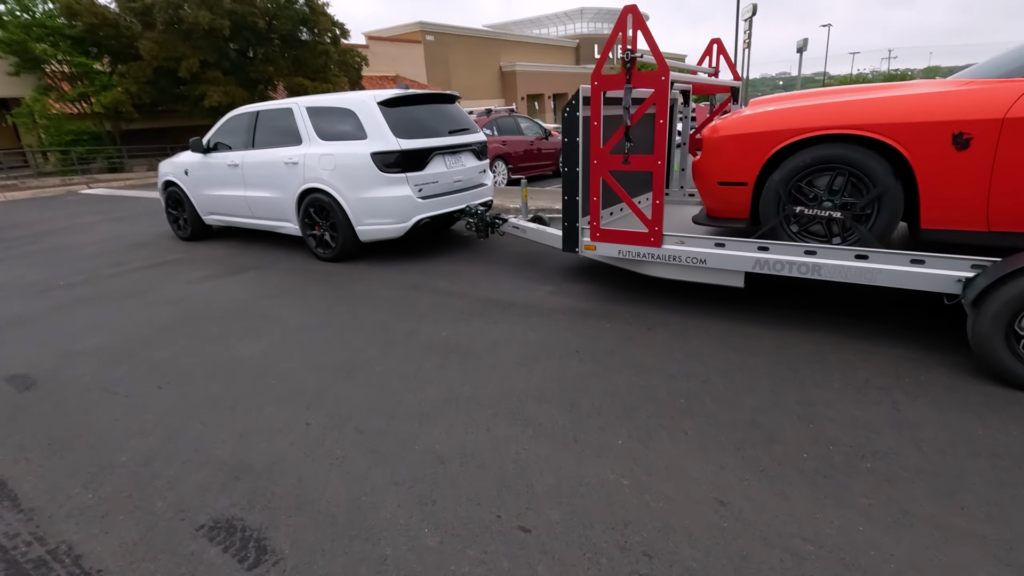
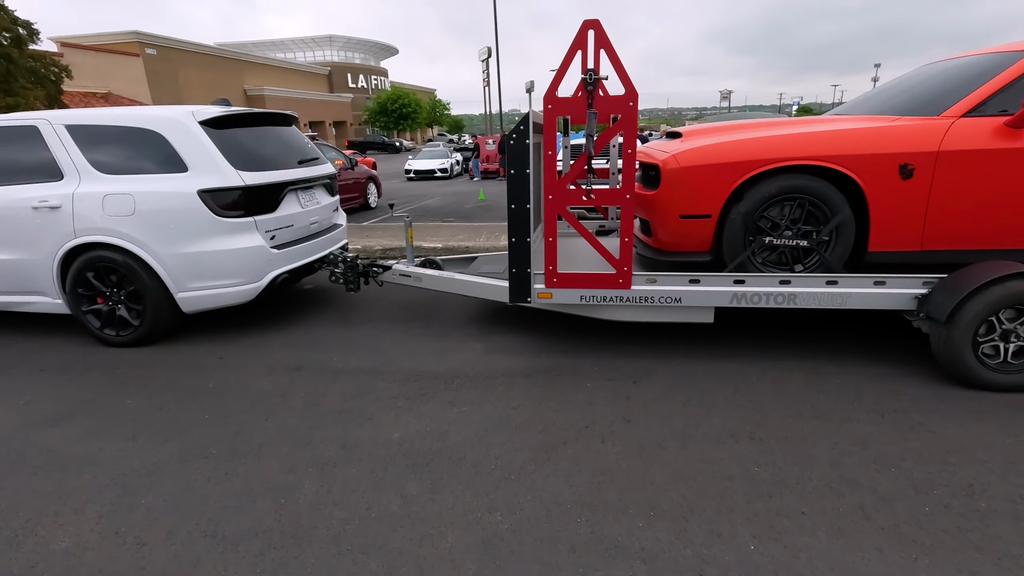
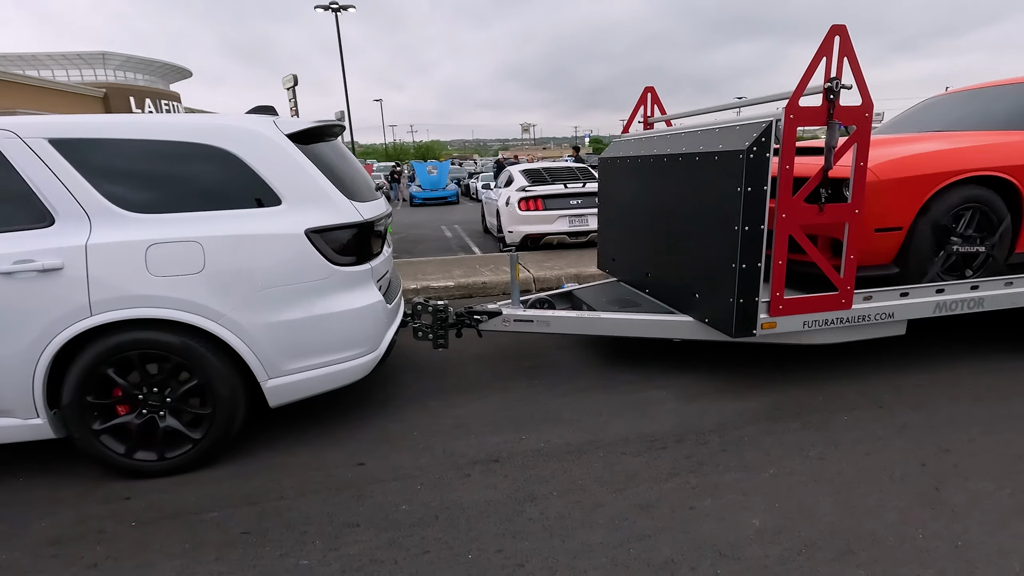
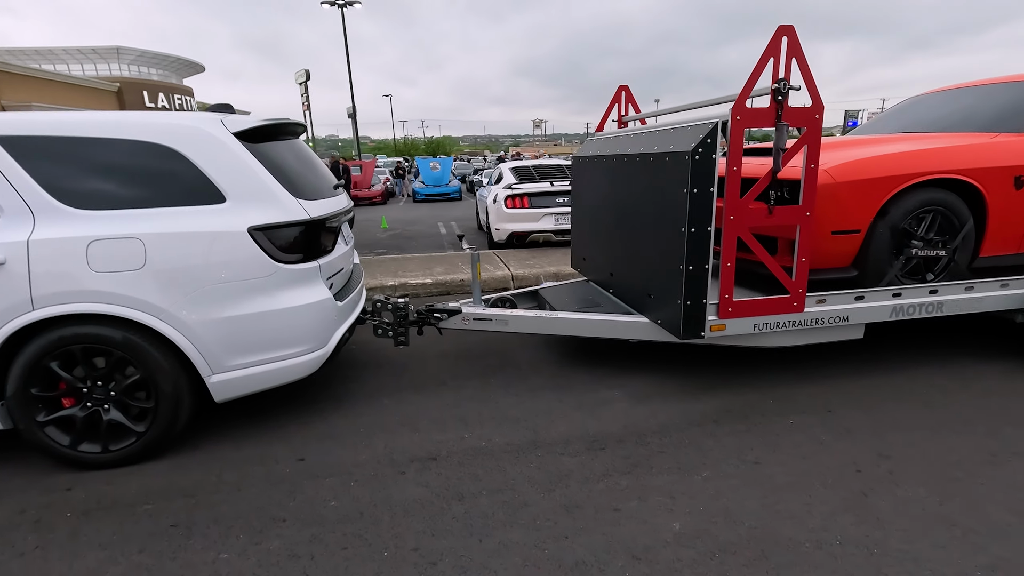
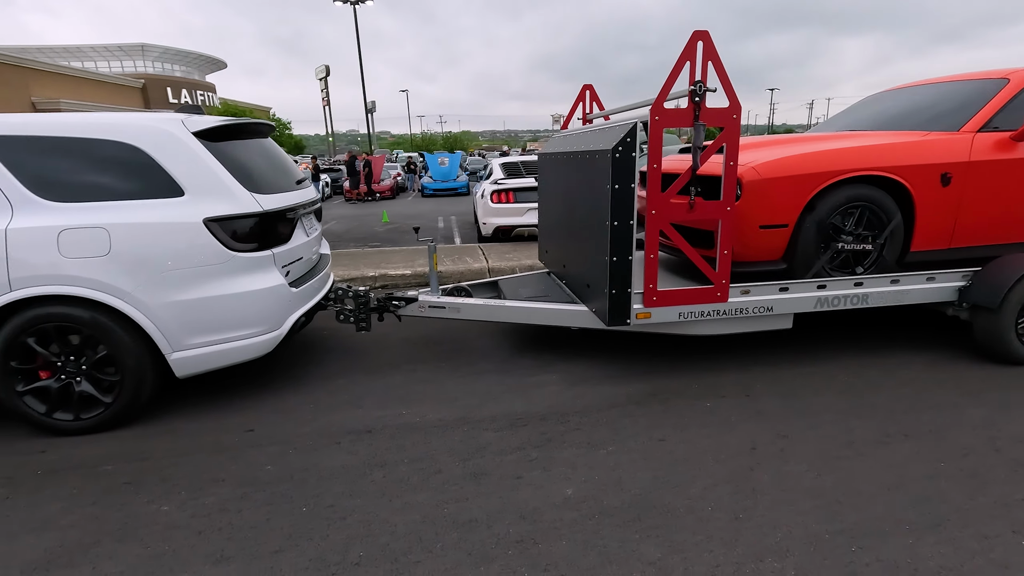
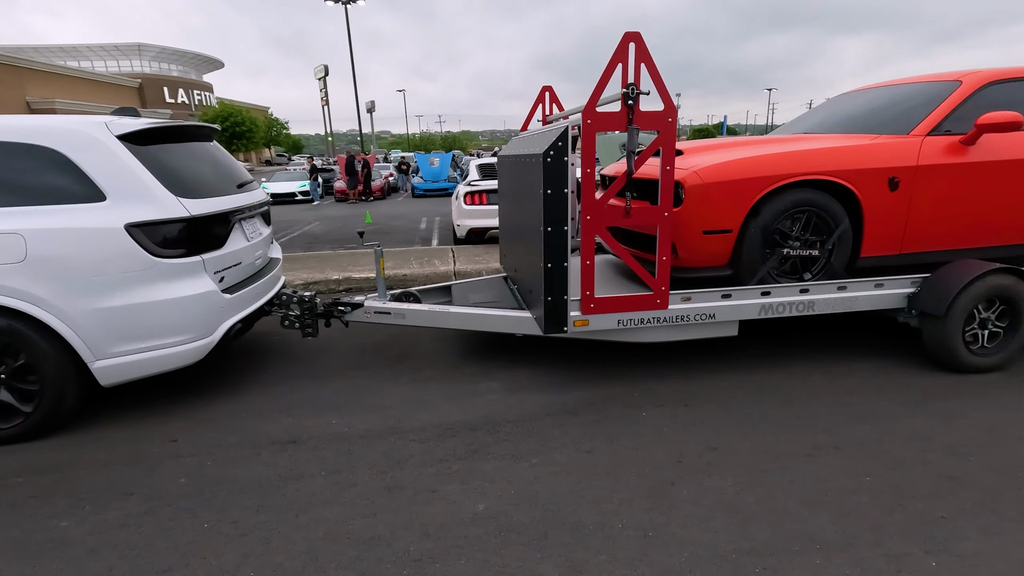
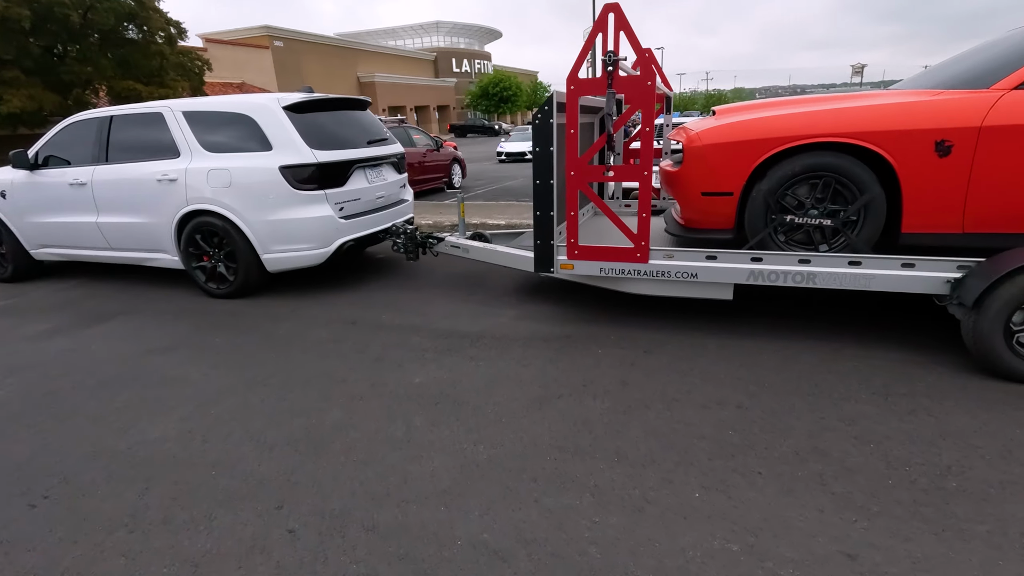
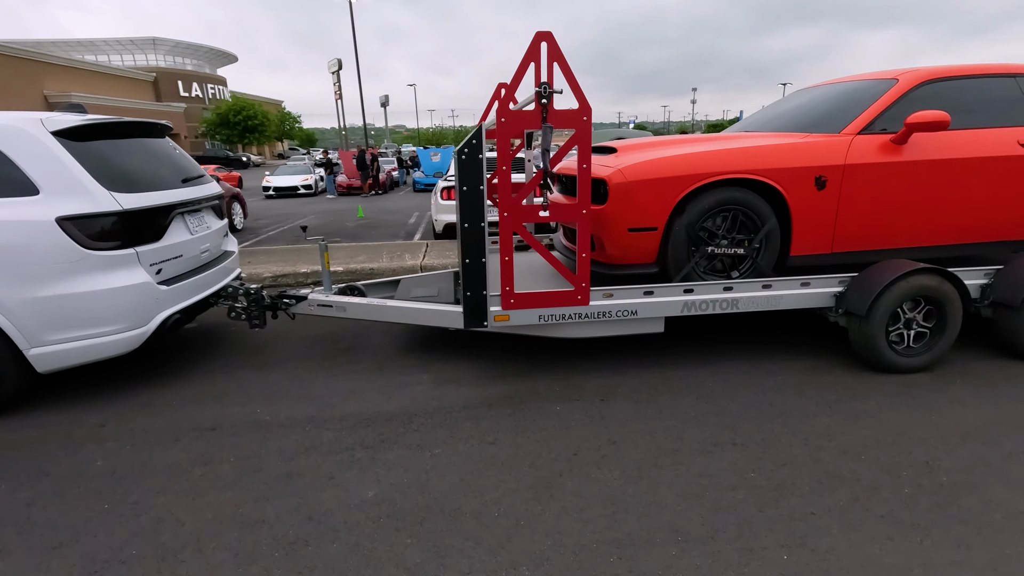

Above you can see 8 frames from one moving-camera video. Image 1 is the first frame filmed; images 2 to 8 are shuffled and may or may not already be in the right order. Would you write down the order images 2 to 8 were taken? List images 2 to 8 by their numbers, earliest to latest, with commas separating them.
7, 2, 8, 6, 5, 4, 3
